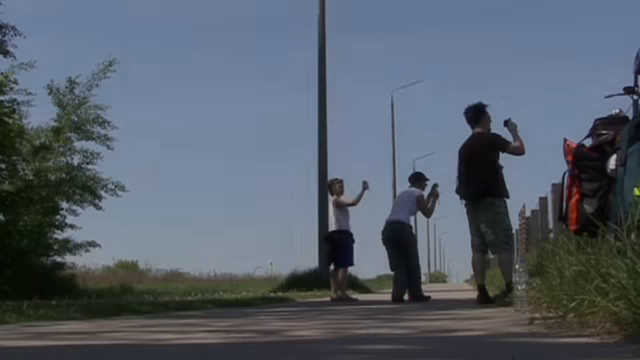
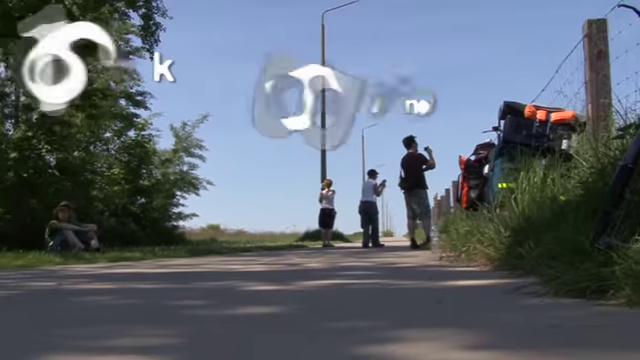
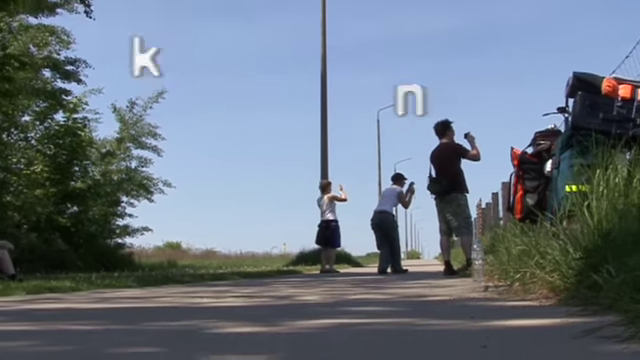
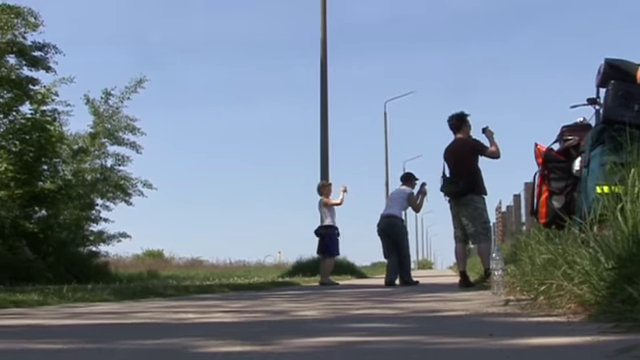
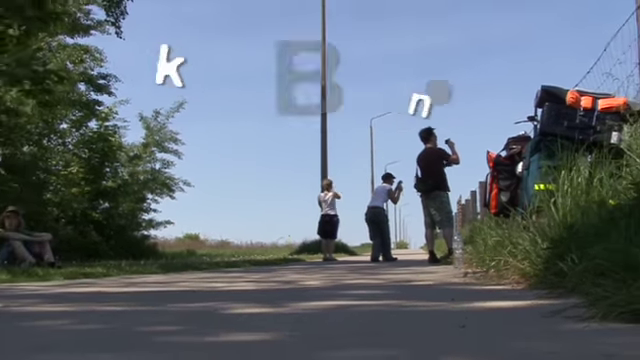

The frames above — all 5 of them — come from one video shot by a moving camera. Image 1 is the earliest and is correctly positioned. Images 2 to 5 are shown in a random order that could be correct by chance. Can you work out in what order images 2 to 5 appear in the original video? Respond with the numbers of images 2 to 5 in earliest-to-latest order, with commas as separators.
4, 3, 5, 2
